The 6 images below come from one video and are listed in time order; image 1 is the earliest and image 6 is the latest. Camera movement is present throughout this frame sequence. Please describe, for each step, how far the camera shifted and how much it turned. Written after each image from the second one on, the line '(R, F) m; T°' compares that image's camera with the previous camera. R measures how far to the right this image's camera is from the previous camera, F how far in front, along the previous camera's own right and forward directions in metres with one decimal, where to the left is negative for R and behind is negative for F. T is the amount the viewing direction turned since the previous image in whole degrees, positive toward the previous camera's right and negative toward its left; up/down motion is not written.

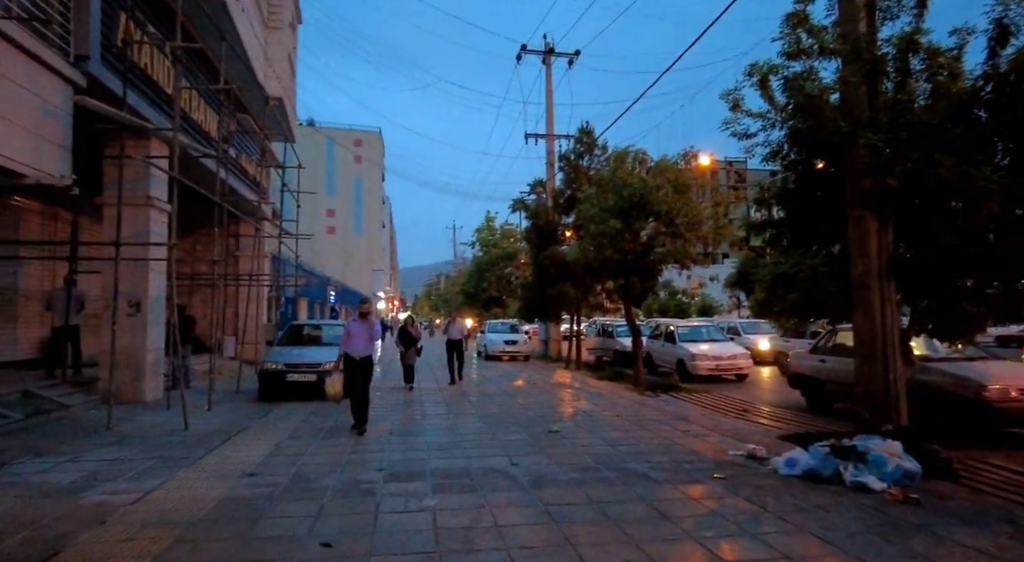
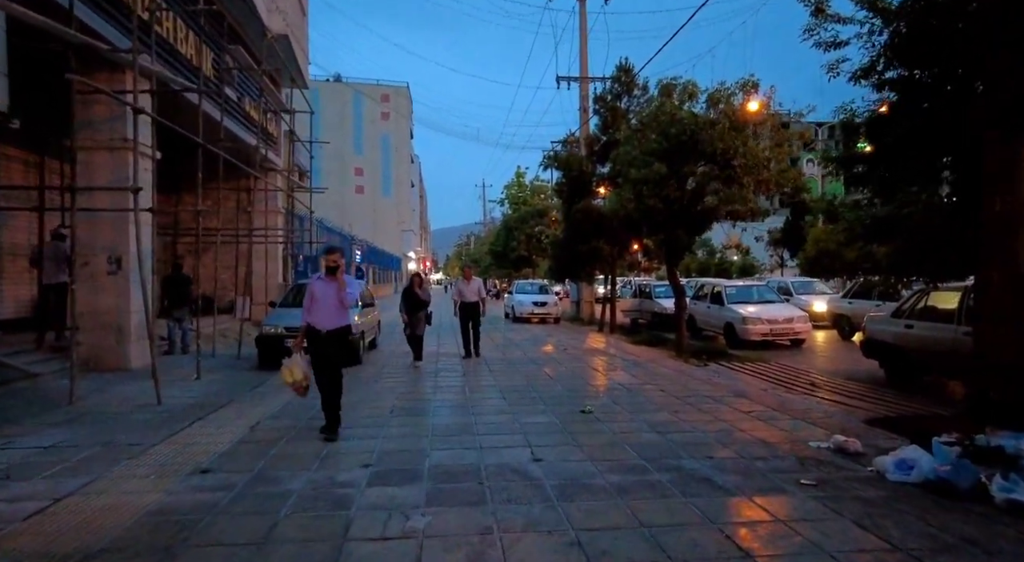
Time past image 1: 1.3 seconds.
(+0.1, +1.6) m; -3°
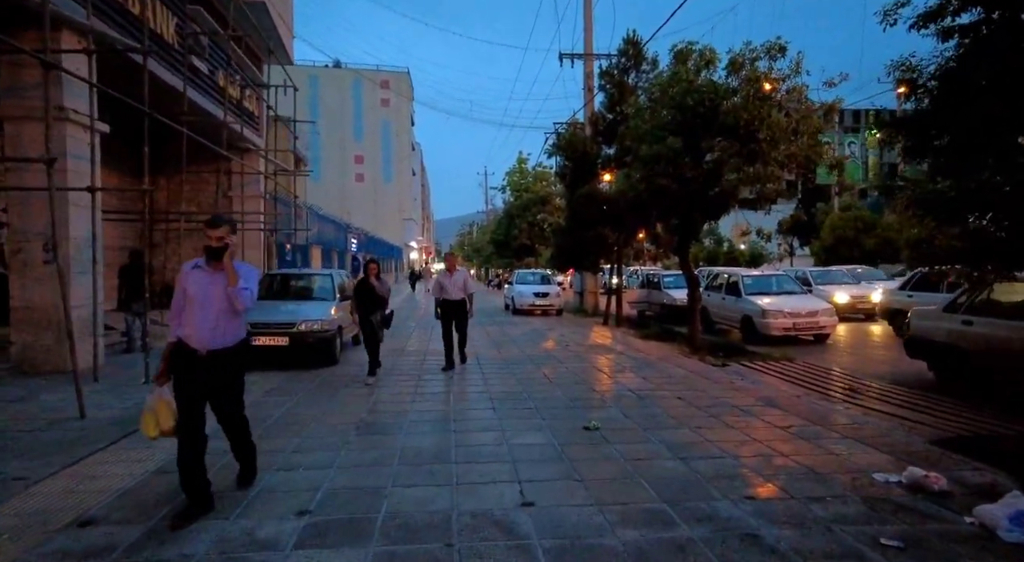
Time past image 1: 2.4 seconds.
(+0.1, +1.3) m; 0°
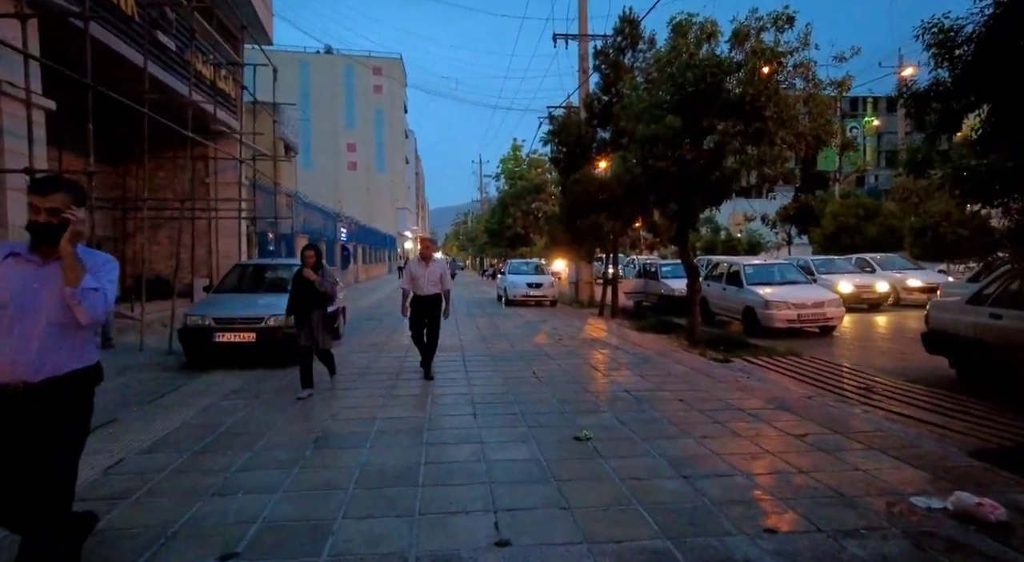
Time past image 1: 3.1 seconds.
(+0.1, +0.7) m; 0°
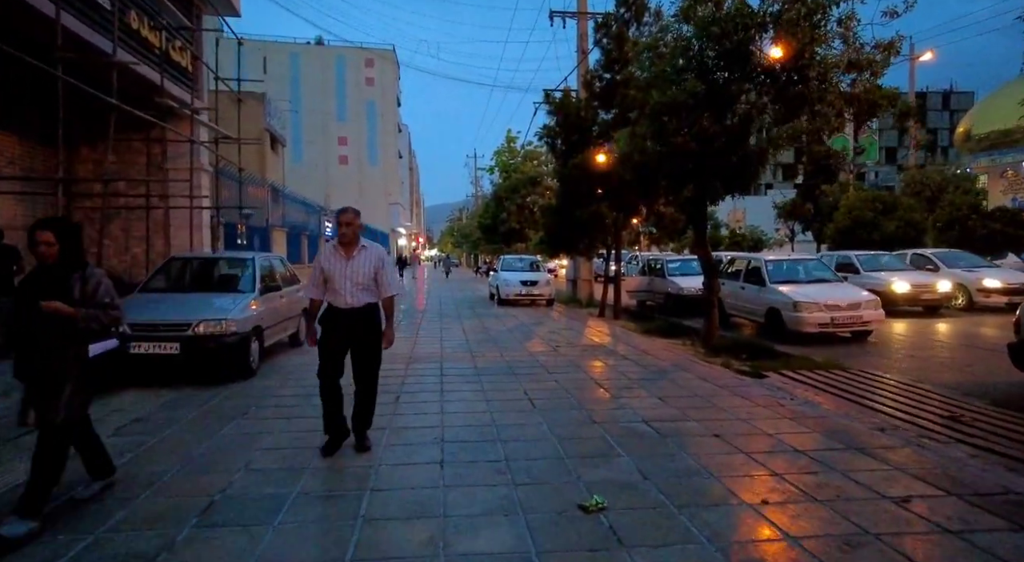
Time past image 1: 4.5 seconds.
(+0.1, +1.7) m; 0°
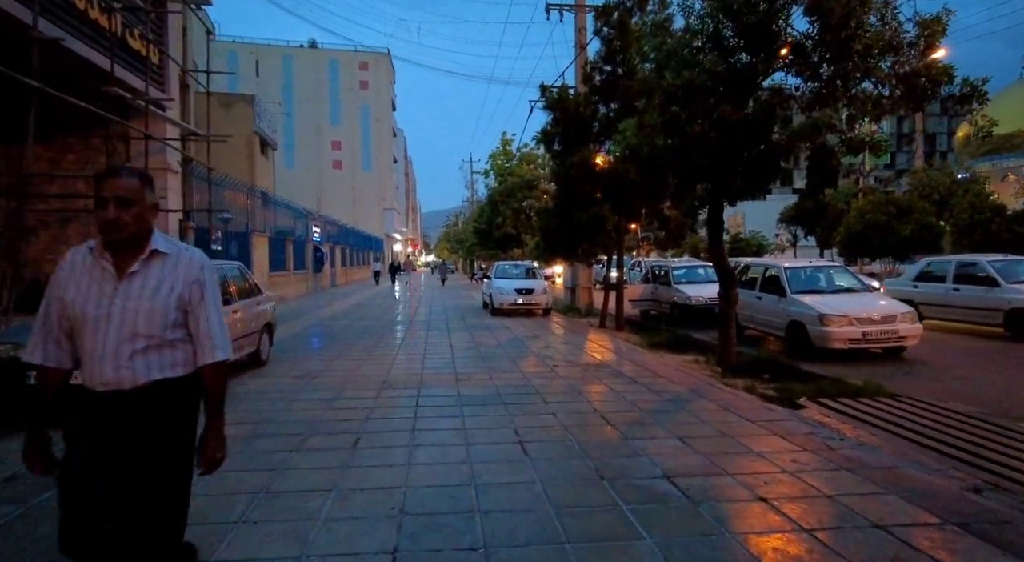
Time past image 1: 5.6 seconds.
(+0.1, +1.2) m; 0°
